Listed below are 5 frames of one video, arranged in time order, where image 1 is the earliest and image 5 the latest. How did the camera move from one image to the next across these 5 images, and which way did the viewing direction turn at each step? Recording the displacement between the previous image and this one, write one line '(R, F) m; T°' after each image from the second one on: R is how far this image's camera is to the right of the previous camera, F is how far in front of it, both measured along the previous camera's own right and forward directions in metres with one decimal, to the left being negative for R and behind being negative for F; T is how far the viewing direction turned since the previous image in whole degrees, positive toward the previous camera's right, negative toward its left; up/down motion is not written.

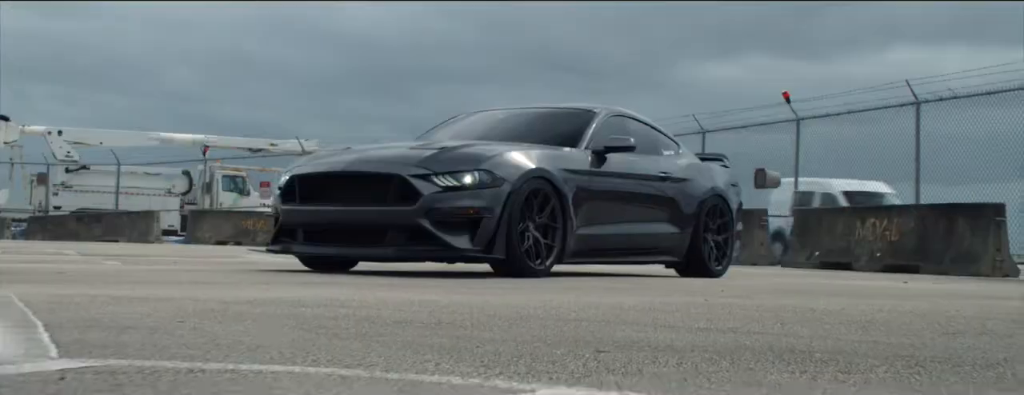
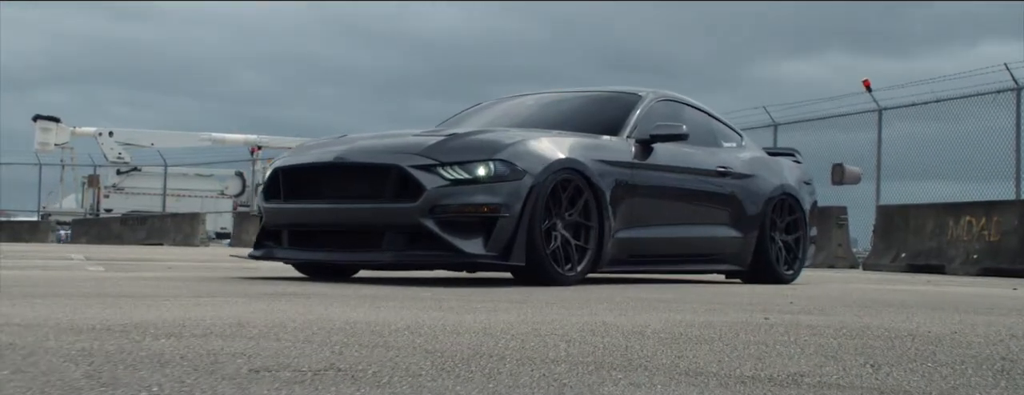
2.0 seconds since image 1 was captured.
(+0.3, +1.5) m; -3°
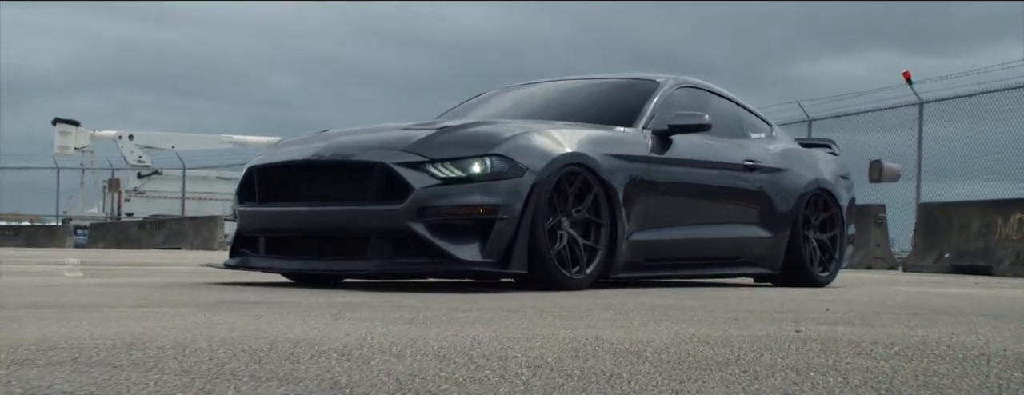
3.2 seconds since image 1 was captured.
(+0.2, +0.8) m; -1°
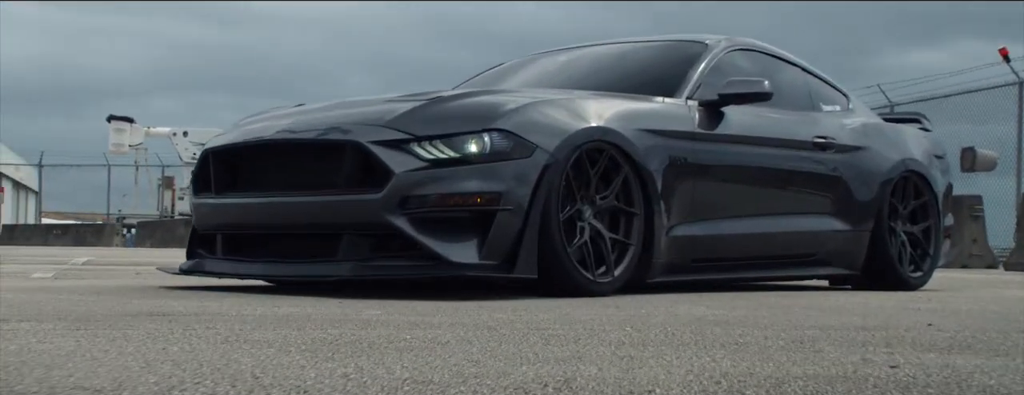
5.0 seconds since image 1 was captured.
(+0.3, +1.3) m; -3°
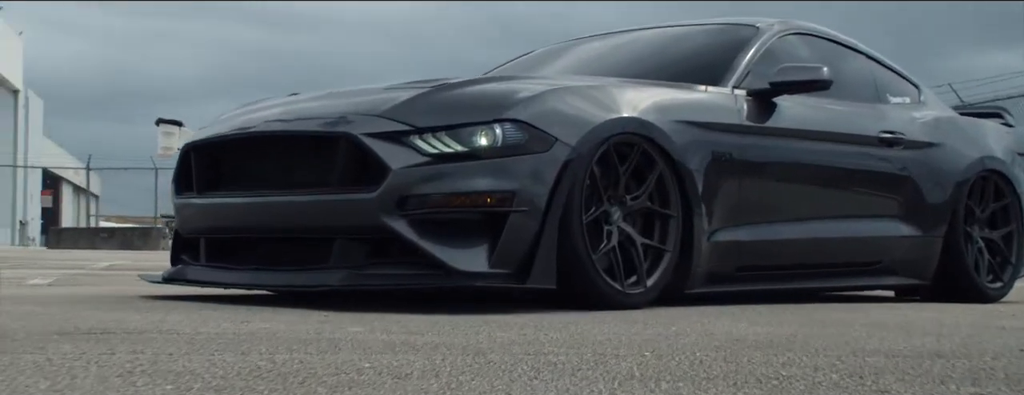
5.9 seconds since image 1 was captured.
(+0.1, +0.7) m; -3°
